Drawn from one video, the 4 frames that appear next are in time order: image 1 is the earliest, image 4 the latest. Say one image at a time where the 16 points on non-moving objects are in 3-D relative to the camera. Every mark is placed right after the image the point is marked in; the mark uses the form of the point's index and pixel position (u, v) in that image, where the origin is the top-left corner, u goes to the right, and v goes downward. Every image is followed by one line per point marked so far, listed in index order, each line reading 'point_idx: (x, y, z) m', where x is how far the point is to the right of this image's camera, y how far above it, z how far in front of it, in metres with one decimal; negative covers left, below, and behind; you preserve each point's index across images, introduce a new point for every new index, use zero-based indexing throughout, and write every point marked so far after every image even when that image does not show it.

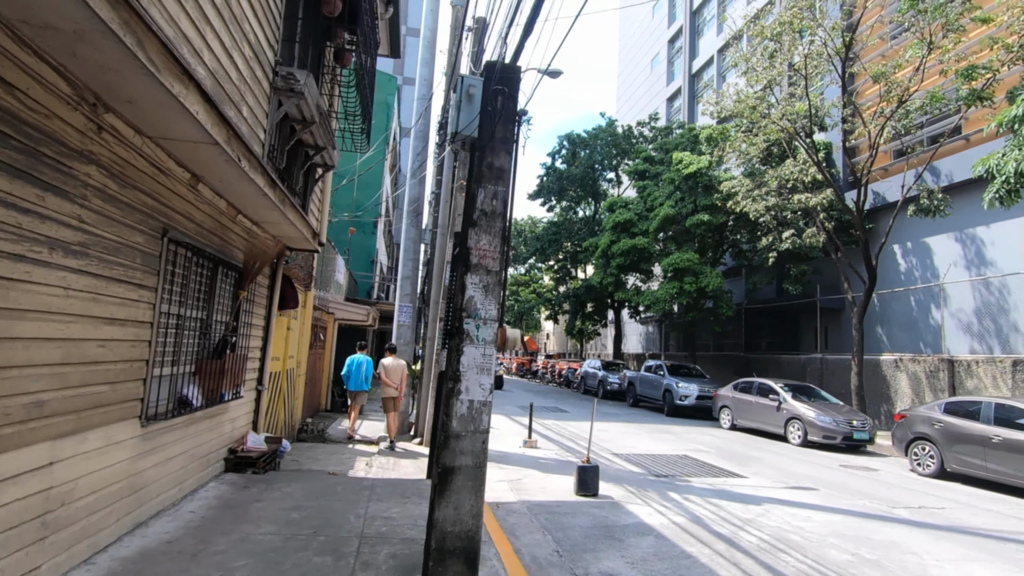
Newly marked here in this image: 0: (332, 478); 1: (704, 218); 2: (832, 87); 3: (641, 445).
0: (-2.2, -2.4, +6.7) m
1: (+7.1, +2.7, +19.9) m
2: (+10.4, +6.5, +17.5) m
3: (+2.8, -3.4, +11.6) m
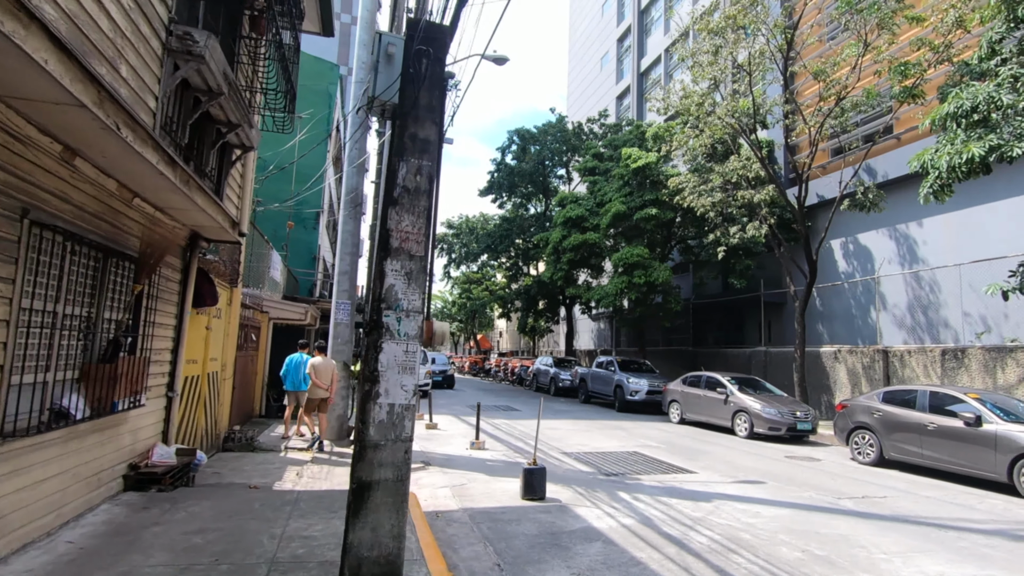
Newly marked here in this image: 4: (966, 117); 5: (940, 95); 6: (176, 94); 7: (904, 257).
0: (-2.9, -2.3, +6.1) m
1: (+5.2, +2.9, +20.0) m
2: (+8.7, +6.7, +17.8) m
3: (+1.7, -3.3, +11.4) m
4: (+7.7, +2.9, +9.1) m
5: (+8.9, +4.0, +11.2) m
6: (-3.0, +1.7, +4.8) m
7: (+12.0, +1.0, +16.5) m
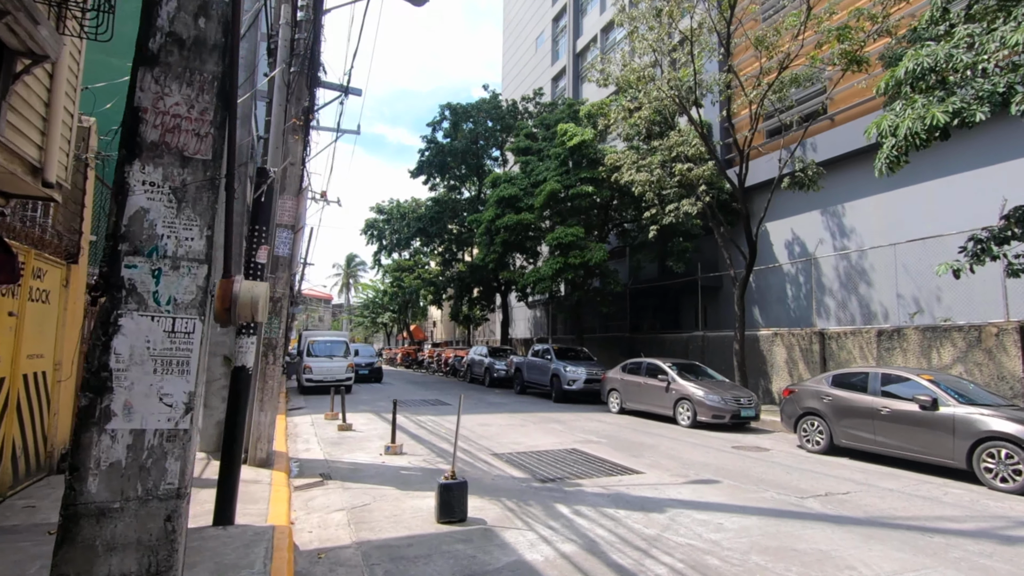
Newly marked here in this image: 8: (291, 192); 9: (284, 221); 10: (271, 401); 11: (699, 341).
0: (-3.7, -2.0, +4.3) m
1: (+2.7, +3.4, +19.0) m
2: (+6.4, +7.3, +17.2) m
3: (+0.3, -2.9, +10.1) m
4: (+6.5, +3.3, +8.5) m
5: (+7.4, +4.5, +10.6) m
6: (-3.6, +2.0, +3.0) m
7: (+9.9, +1.6, +16.3) m
8: (-3.2, +1.4, +7.8) m
9: (-3.3, +1.0, +7.7) m
10: (-3.4, -1.6, +7.6) m
11: (+6.7, -1.9, +19.1) m
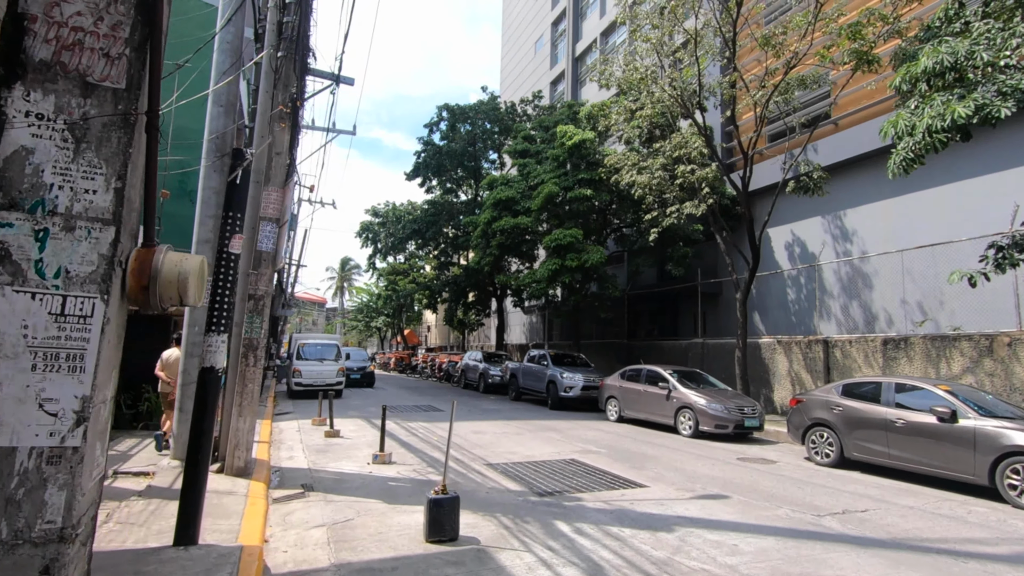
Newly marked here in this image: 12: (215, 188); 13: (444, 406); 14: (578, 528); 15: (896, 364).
0: (-3.7, -1.9, +3.8) m
1: (+2.6, +3.3, +18.6) m
2: (+6.4, +7.1, +16.9) m
3: (+0.2, -2.9, +9.7) m
4: (+6.5, +3.2, +8.1) m
5: (+7.4, +4.3, +10.3) m
6: (-3.6, +2.1, +2.5) m
7: (+9.8, +1.4, +16.0) m
8: (-3.2, +1.4, +7.4) m
9: (-3.3, +1.0, +7.2) m
10: (-3.4, -1.5, +7.1) m
11: (+6.5, -2.1, +18.7) m
12: (-4.3, +1.5, +7.8) m
13: (-2.1, -3.6, +16.6) m
14: (+0.7, -2.4, +5.4) m
15: (+9.3, -1.9, +13.0) m
